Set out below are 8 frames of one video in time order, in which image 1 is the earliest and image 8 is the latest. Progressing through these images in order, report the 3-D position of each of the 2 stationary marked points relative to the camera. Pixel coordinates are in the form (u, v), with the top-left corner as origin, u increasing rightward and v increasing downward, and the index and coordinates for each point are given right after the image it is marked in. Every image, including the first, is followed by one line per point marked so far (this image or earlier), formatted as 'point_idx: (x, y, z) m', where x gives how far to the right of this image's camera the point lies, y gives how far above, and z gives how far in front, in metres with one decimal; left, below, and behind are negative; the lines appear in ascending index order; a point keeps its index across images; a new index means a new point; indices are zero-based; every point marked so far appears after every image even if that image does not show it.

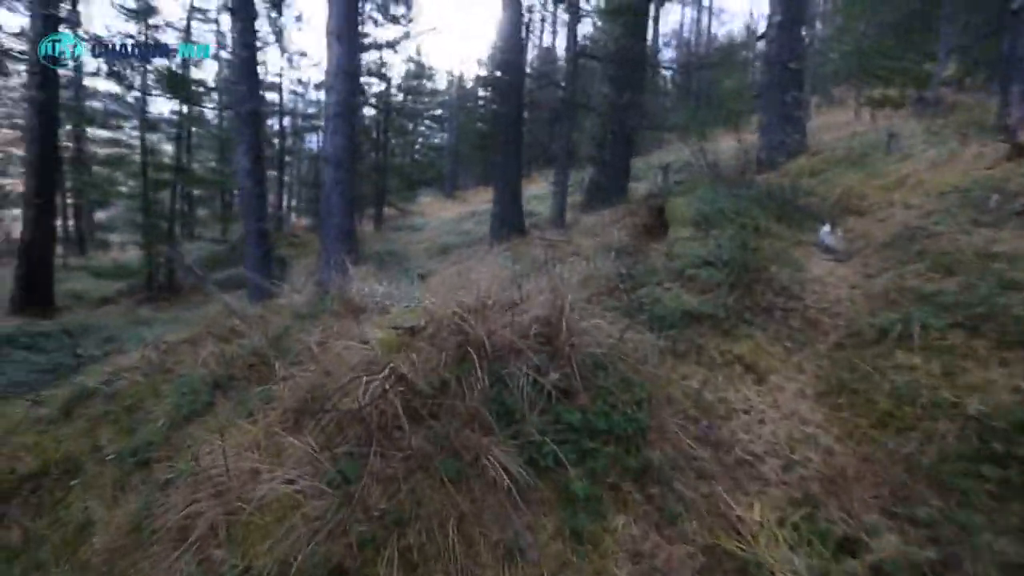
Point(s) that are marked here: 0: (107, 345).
0: (-6.7, -0.9, +9.3) m
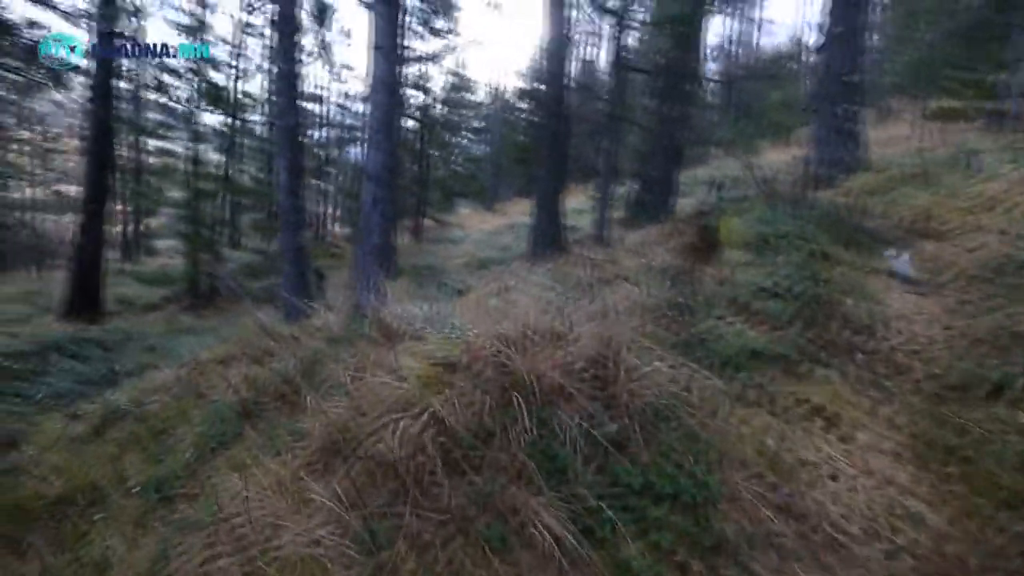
0: (-6.1, -1.1, +9.3) m
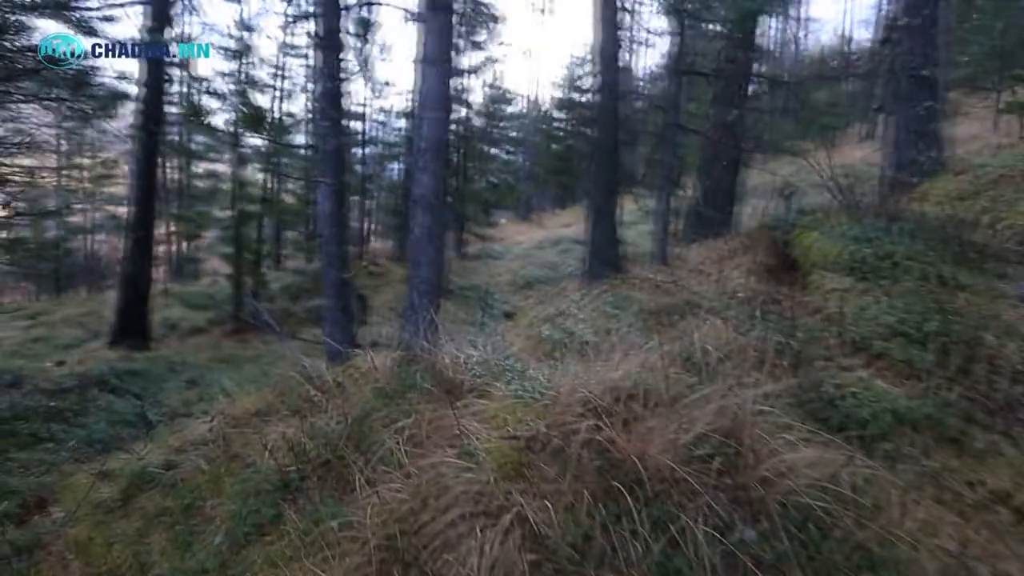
0: (-5.2, -1.7, +8.9) m
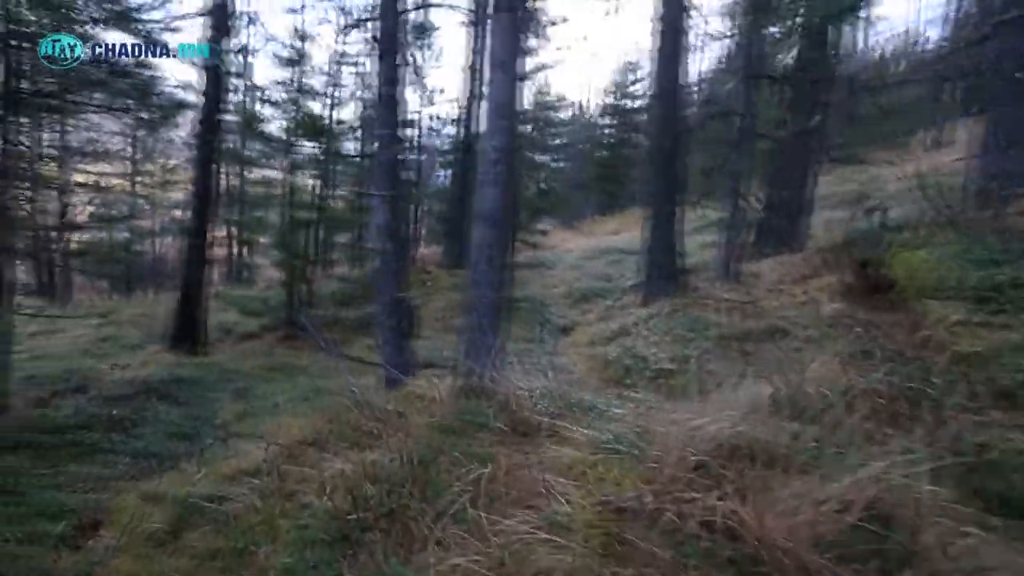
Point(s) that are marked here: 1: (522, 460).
0: (-4.2, -1.8, +8.7) m
1: (+0.1, -1.2, +3.8) m
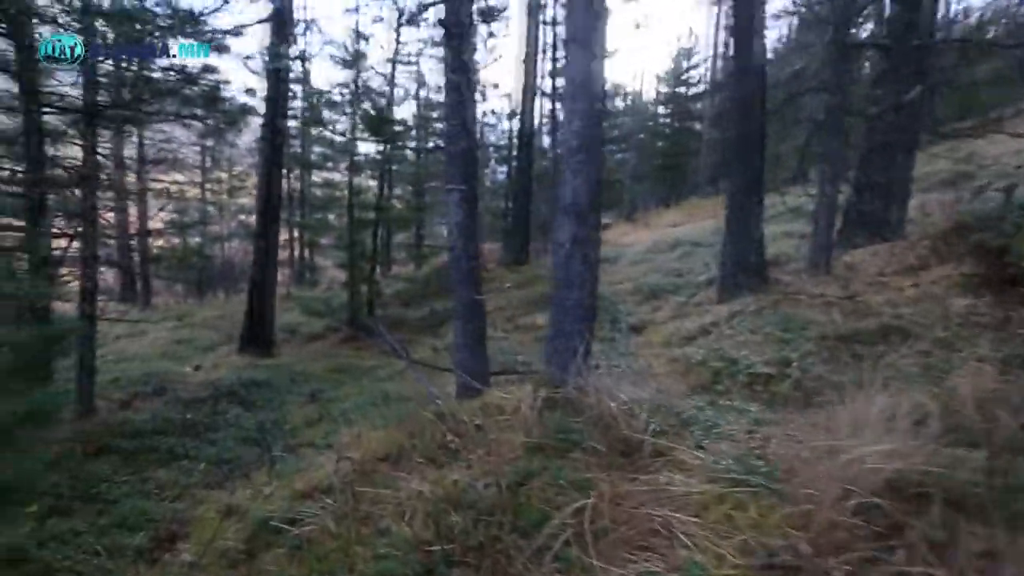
0: (-3.1, -1.9, +8.6) m
1: (+0.7, -1.2, +3.3) m
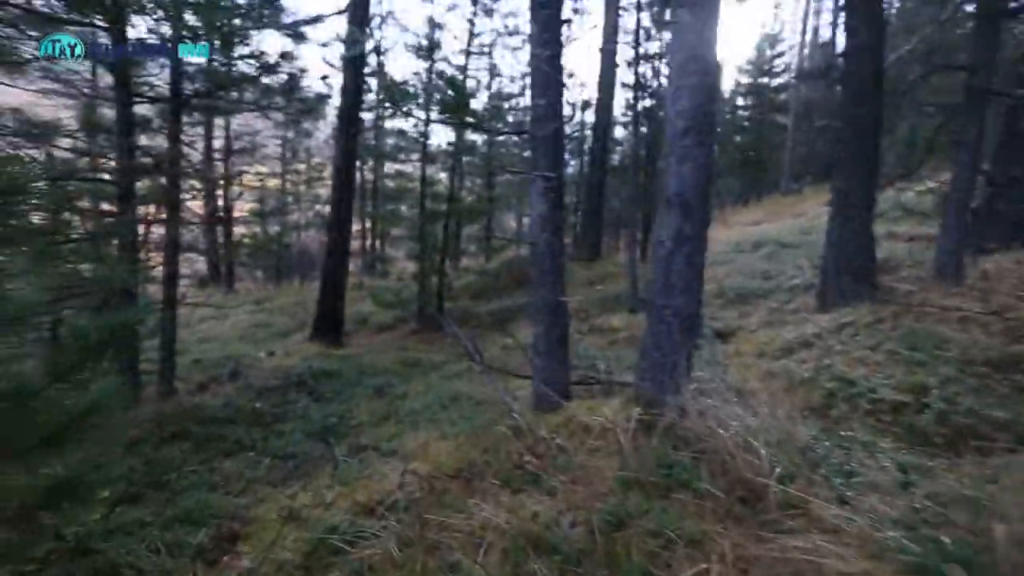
0: (-2.0, -1.8, +8.4) m
1: (+1.2, -1.3, +2.7) m
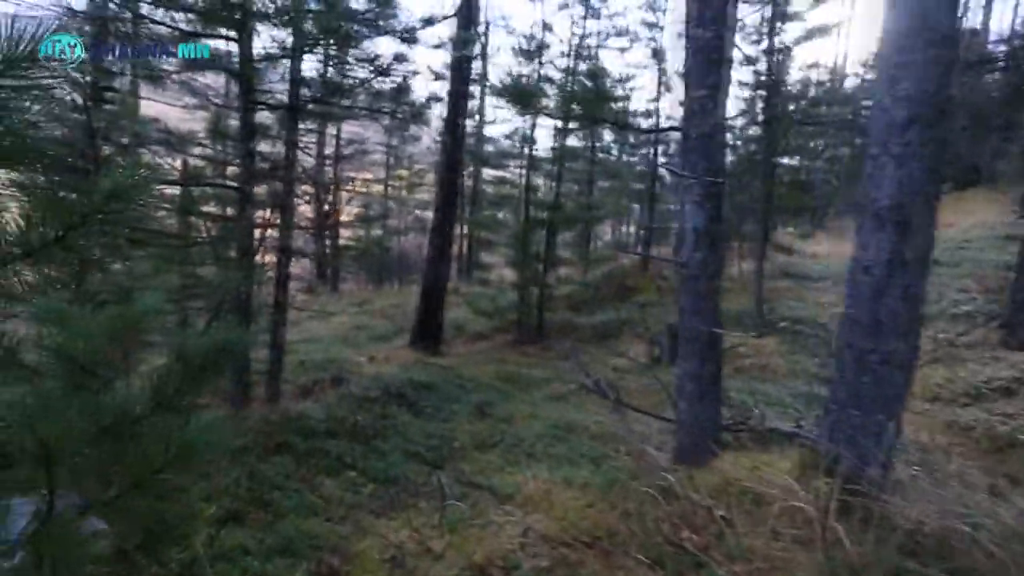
0: (-0.4, -2.0, +7.8) m
1: (+1.9, -1.5, +1.7) m
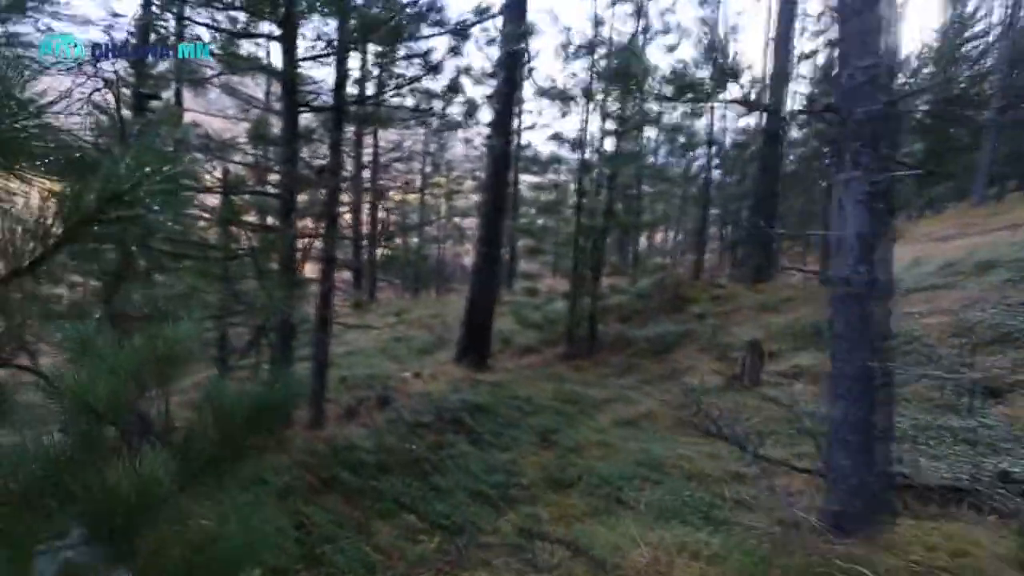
0: (+0.5, -2.1, +6.9) m
1: (+2.4, -1.6, +0.7) m
